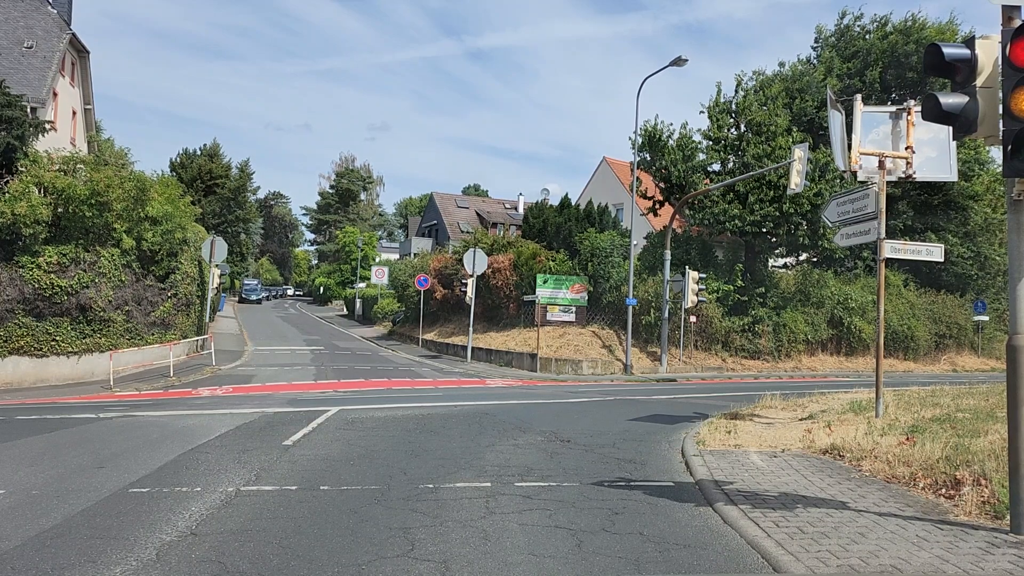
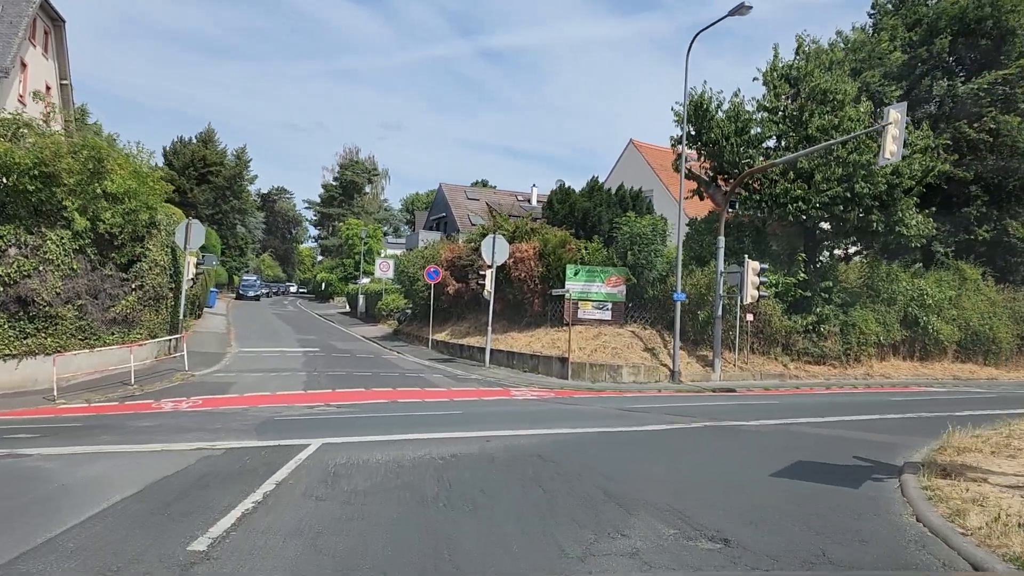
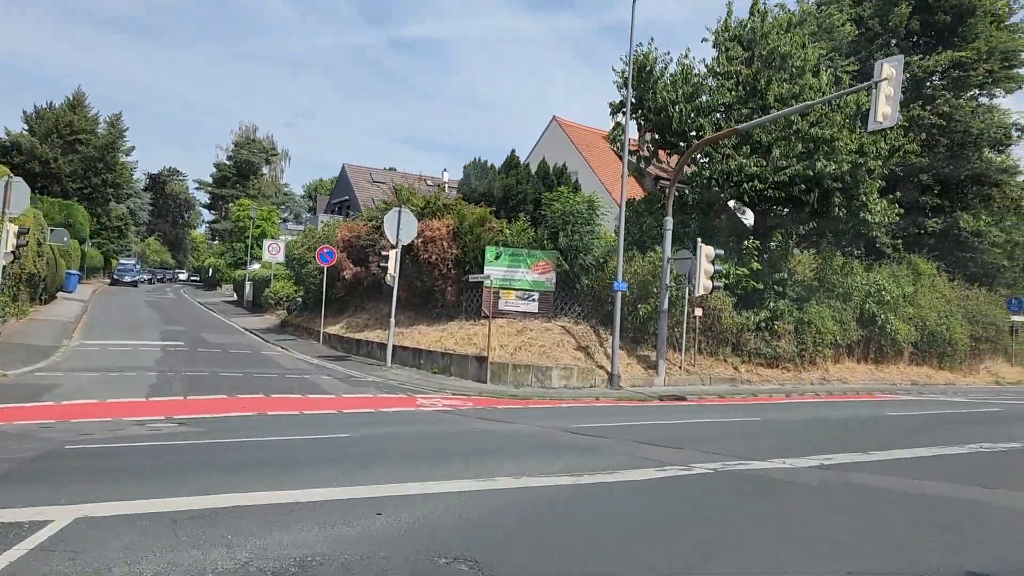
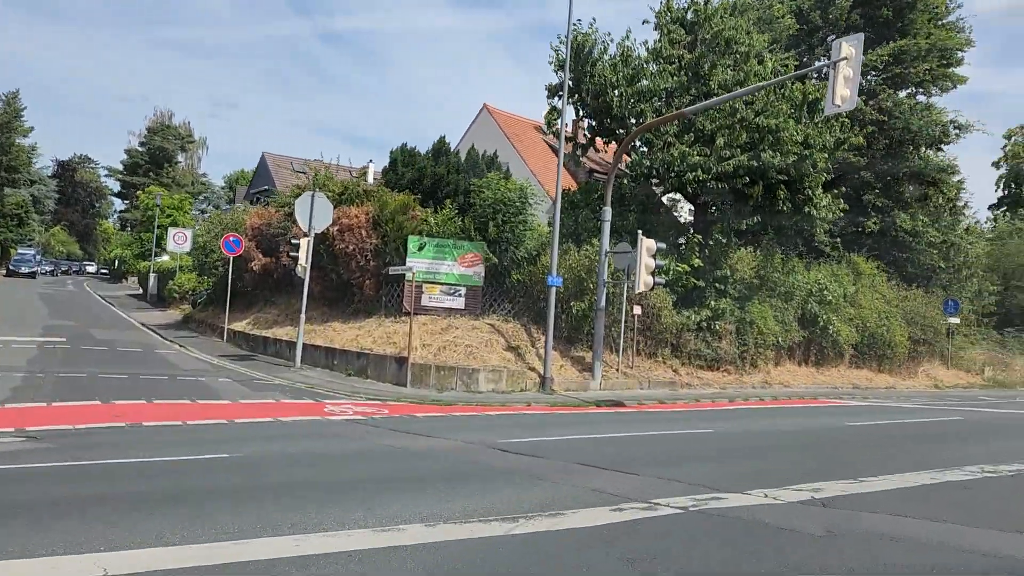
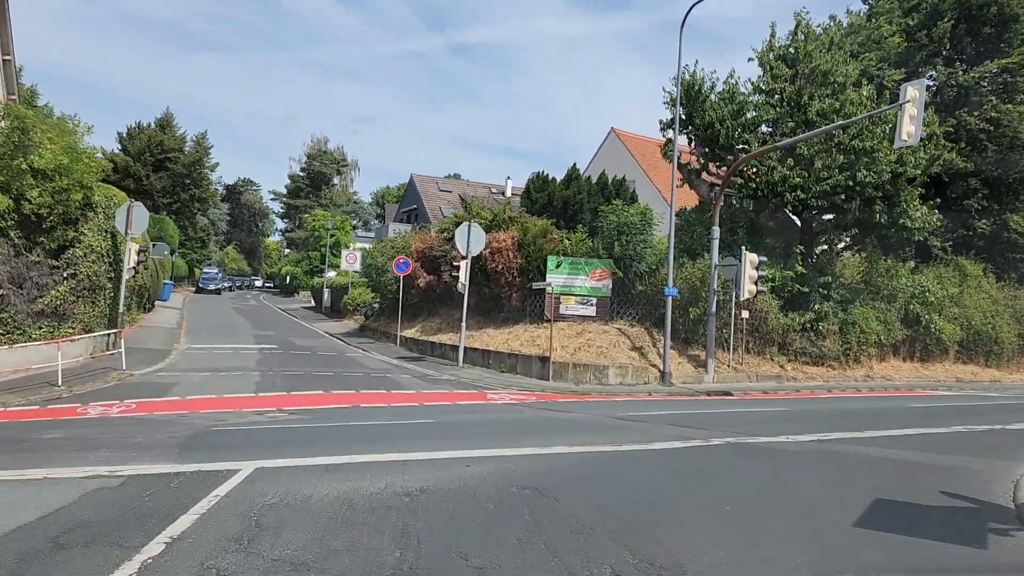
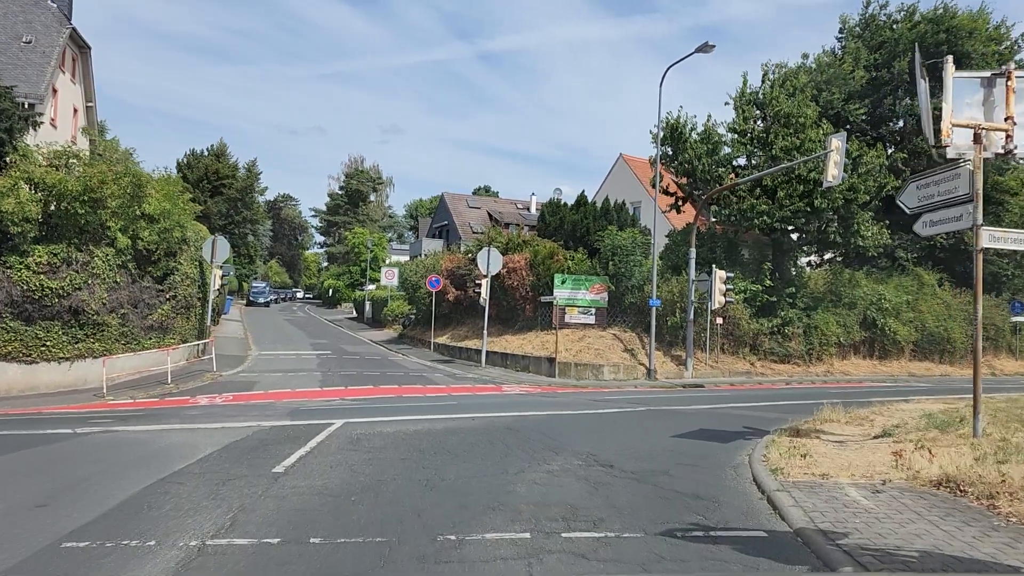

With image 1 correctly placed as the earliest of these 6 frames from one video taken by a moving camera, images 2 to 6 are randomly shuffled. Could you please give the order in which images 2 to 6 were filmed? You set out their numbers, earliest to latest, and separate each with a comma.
6, 2, 5, 3, 4
